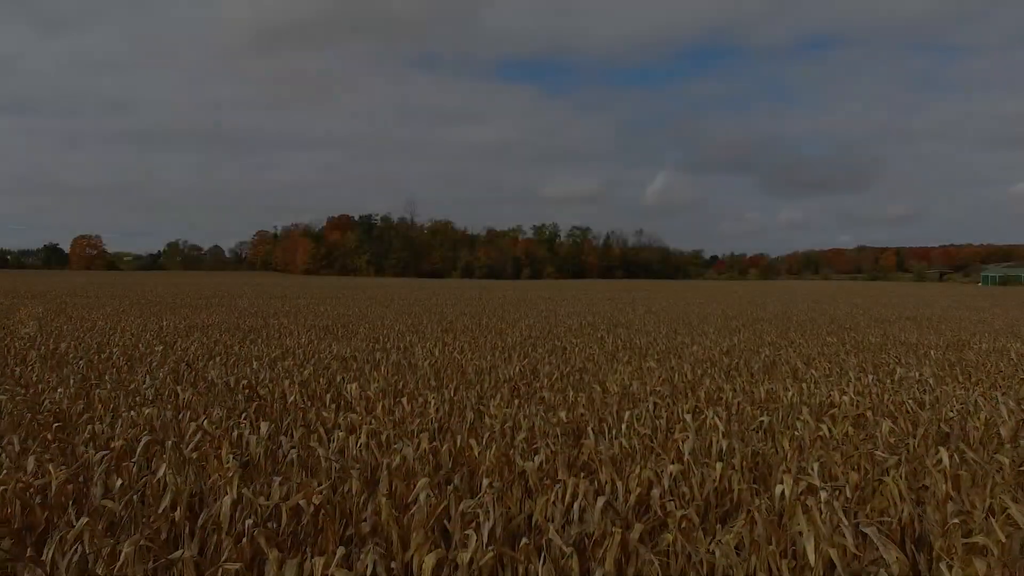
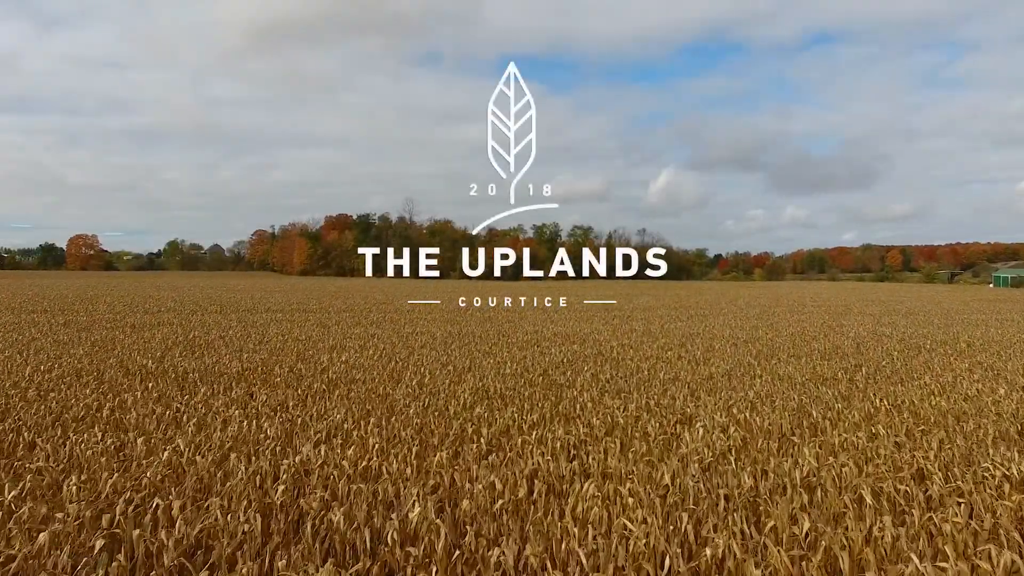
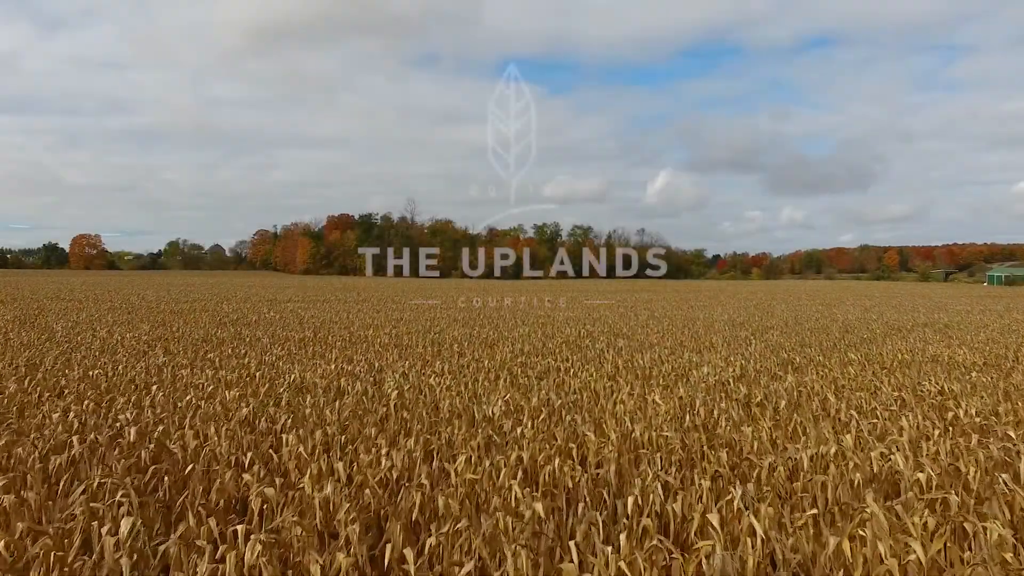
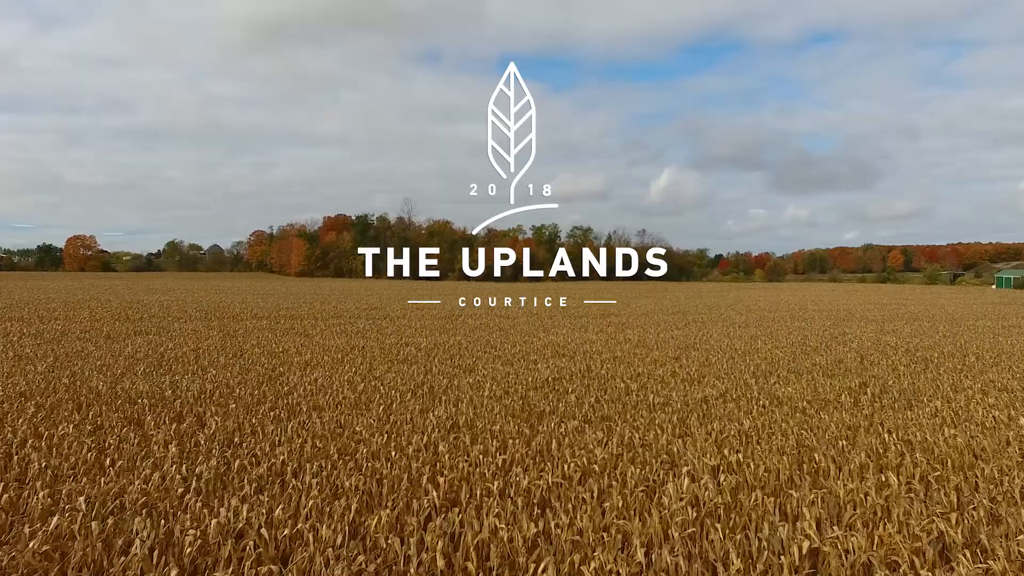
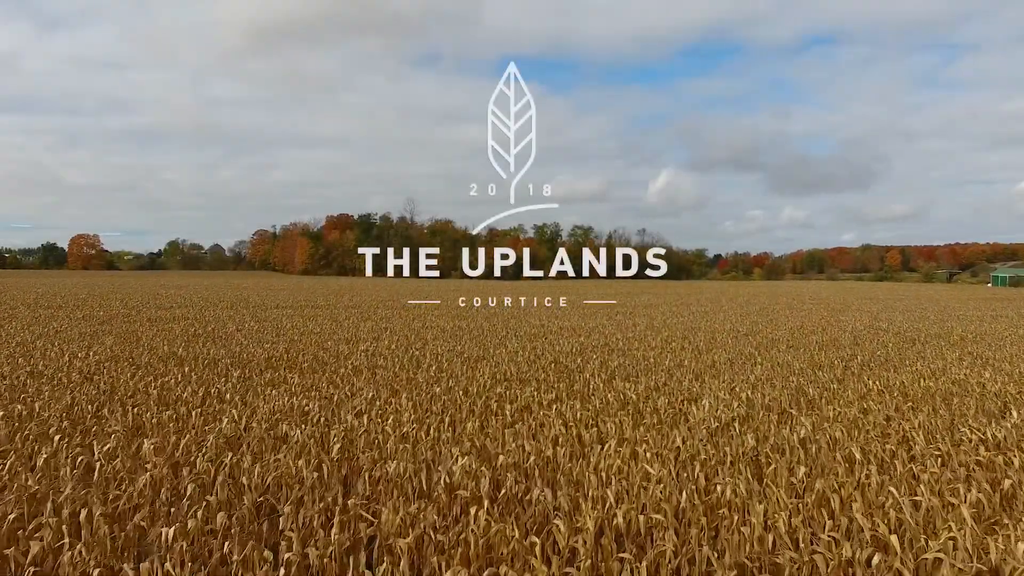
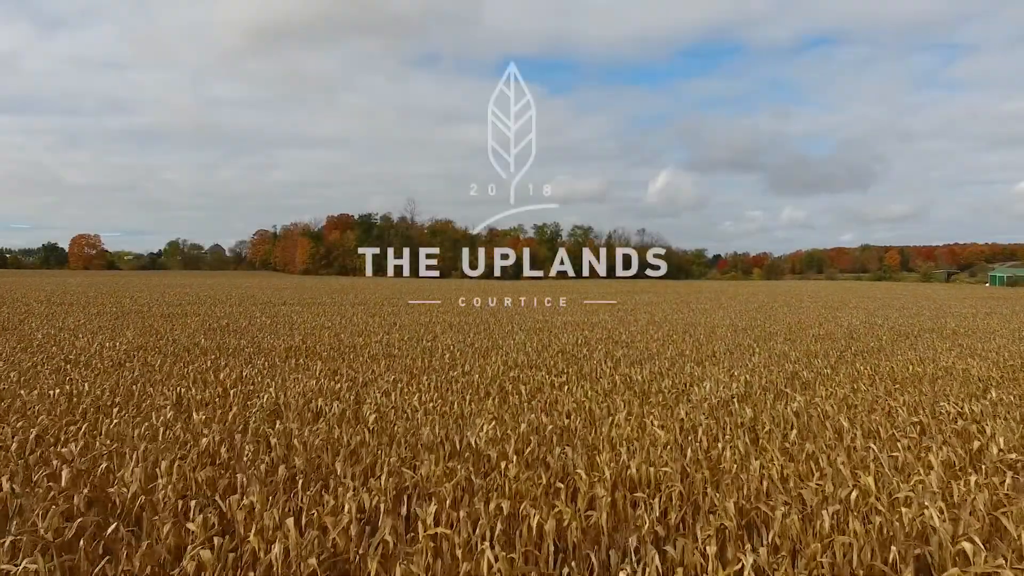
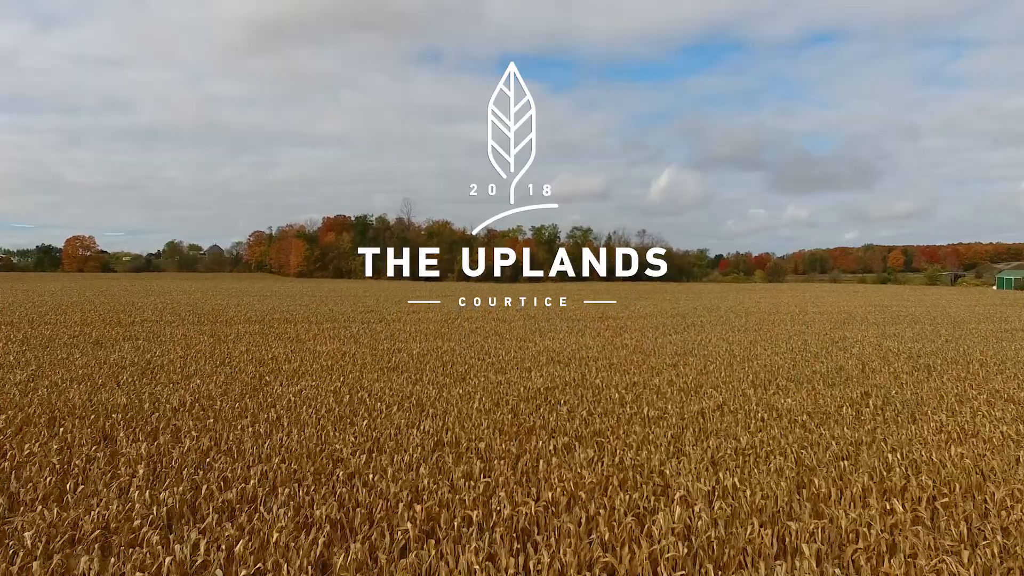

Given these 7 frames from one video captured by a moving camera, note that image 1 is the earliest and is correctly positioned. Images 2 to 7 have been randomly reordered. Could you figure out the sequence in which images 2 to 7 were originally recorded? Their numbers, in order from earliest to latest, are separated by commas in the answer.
3, 6, 5, 2, 4, 7
